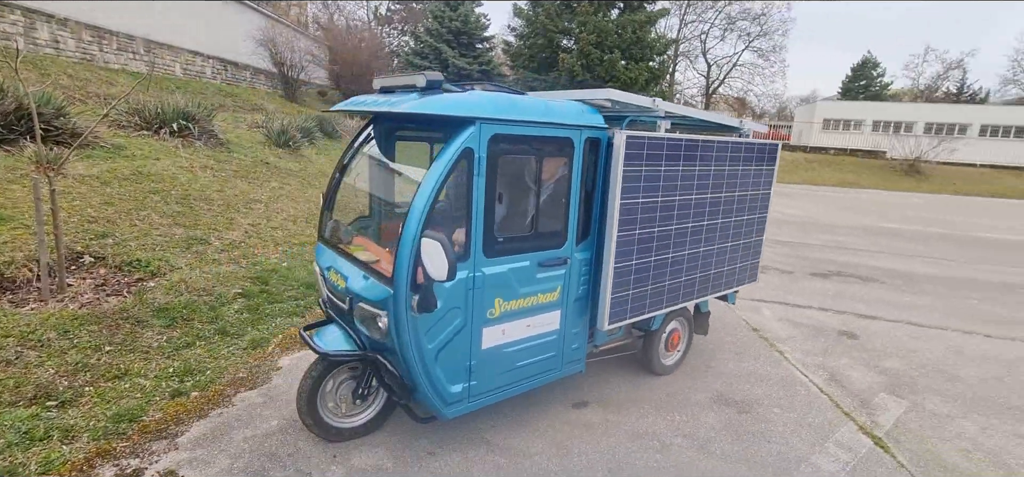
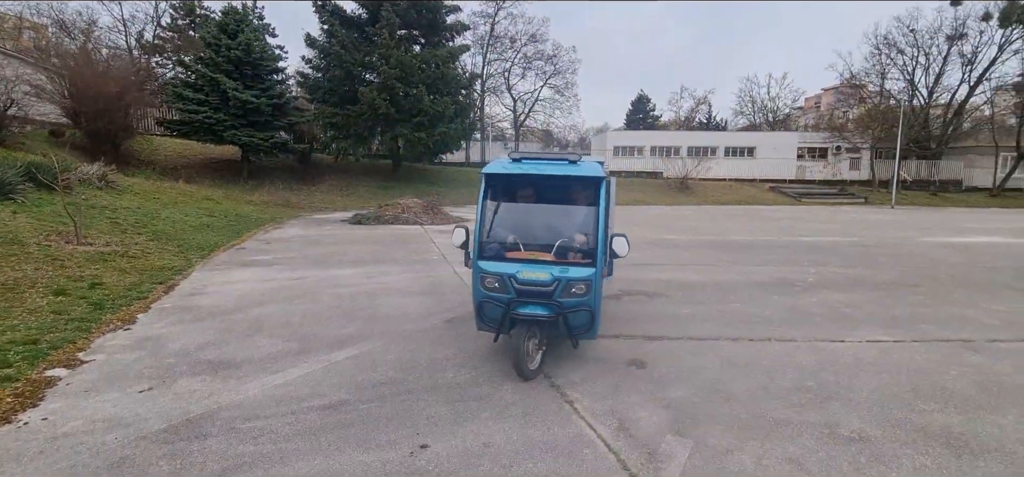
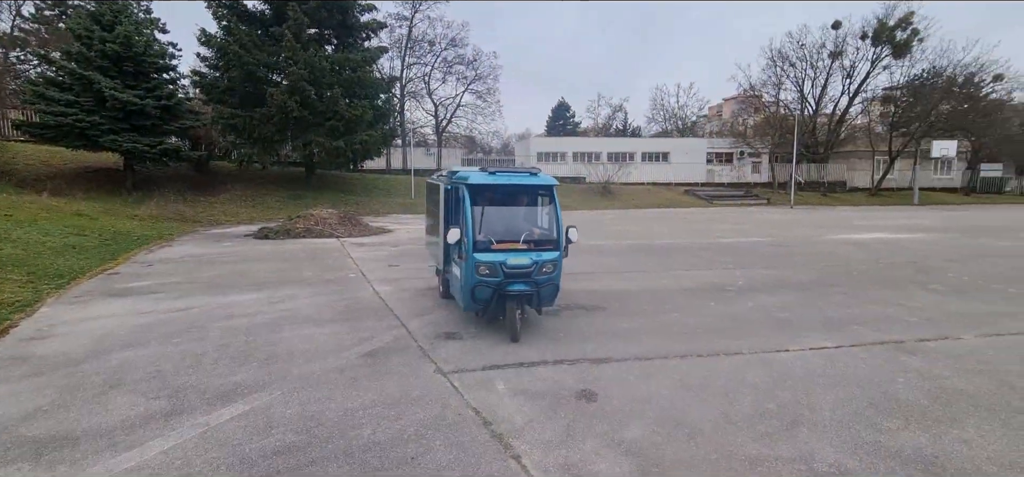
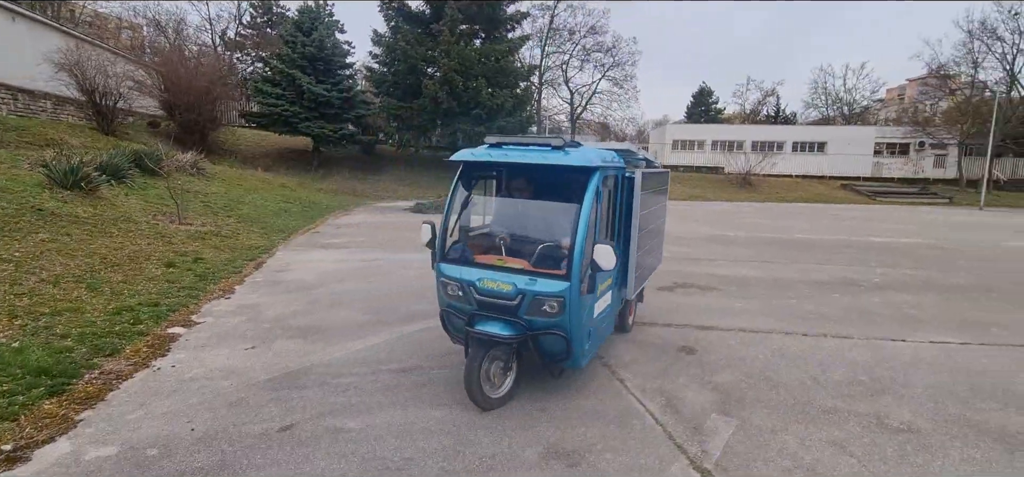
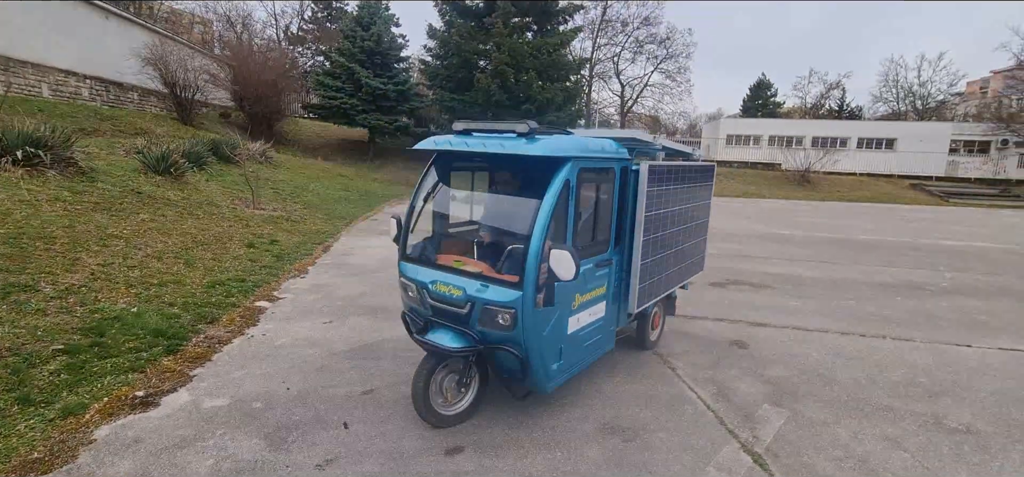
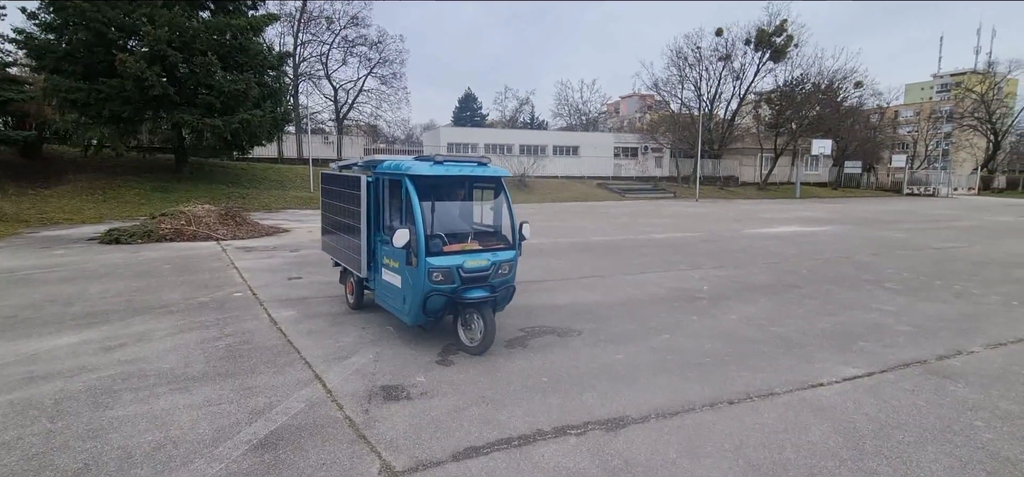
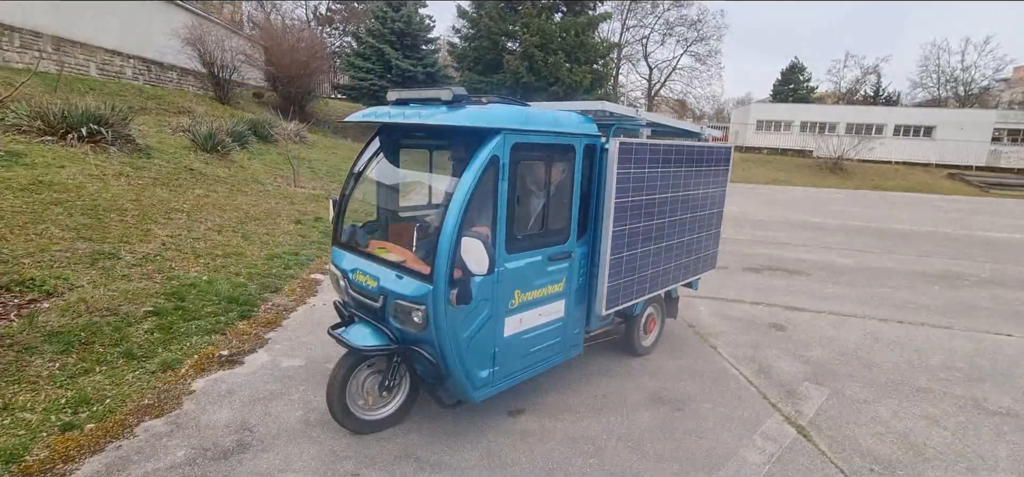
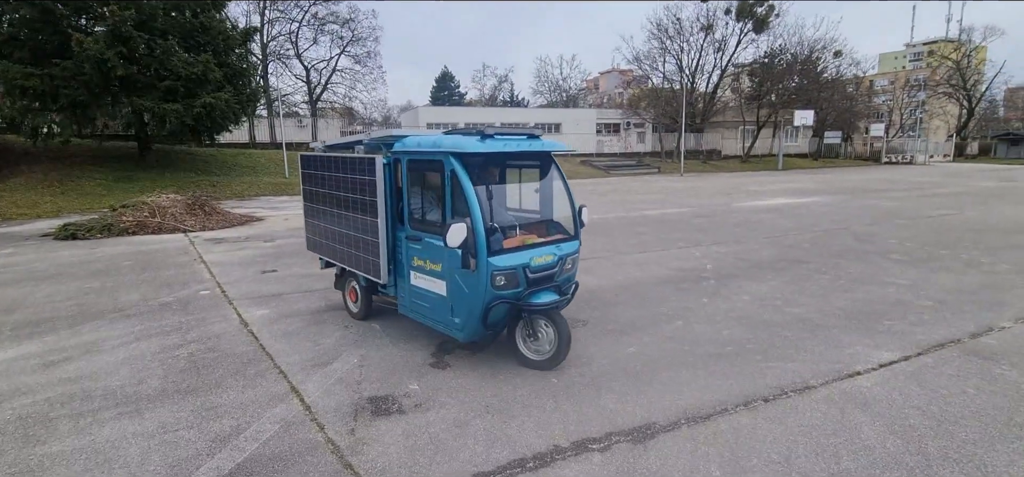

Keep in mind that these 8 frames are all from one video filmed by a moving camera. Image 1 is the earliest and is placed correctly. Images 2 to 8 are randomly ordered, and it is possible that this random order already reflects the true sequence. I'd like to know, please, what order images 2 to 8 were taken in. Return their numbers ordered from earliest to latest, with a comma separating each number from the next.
7, 5, 4, 2, 3, 6, 8
